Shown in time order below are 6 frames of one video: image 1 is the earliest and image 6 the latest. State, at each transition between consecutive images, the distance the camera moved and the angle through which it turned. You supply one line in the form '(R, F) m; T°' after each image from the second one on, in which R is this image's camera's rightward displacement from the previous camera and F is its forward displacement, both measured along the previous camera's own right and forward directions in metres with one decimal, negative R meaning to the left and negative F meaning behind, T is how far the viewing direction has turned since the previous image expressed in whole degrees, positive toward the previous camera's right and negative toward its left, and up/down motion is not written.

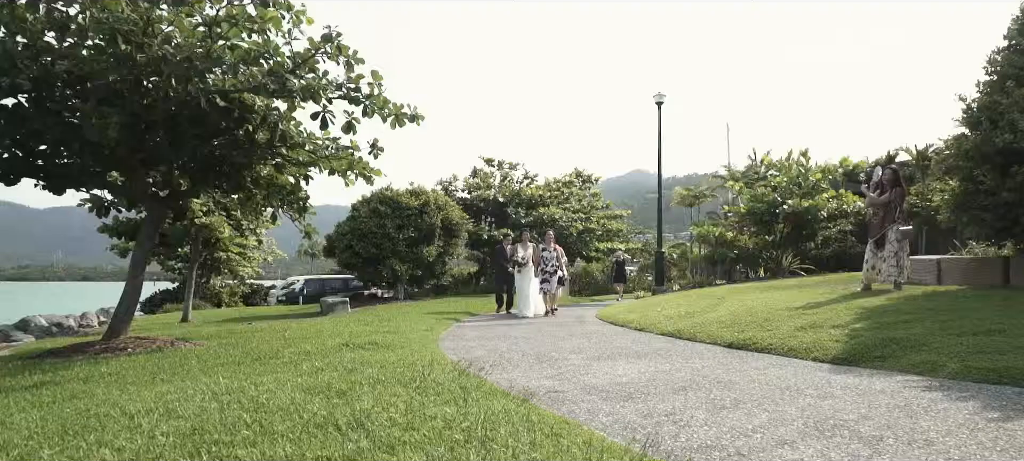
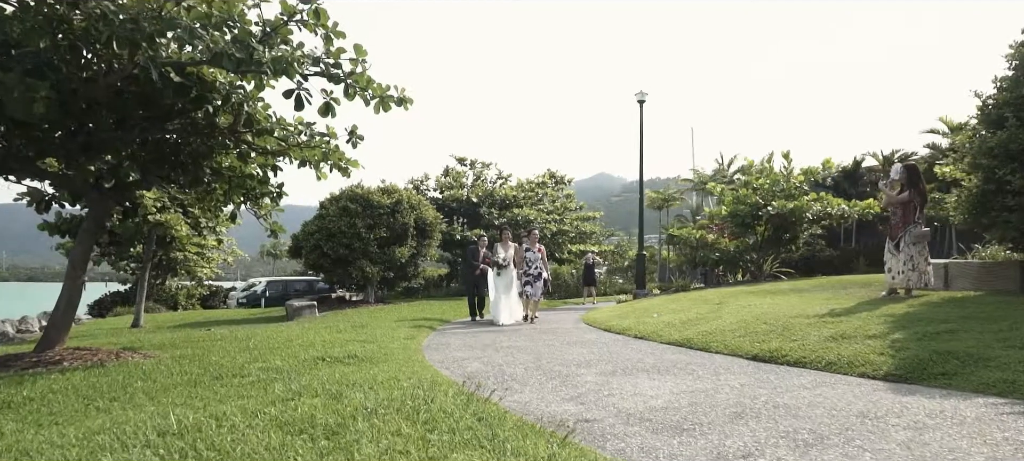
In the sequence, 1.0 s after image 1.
(-0.4, +1.0) m; +3°
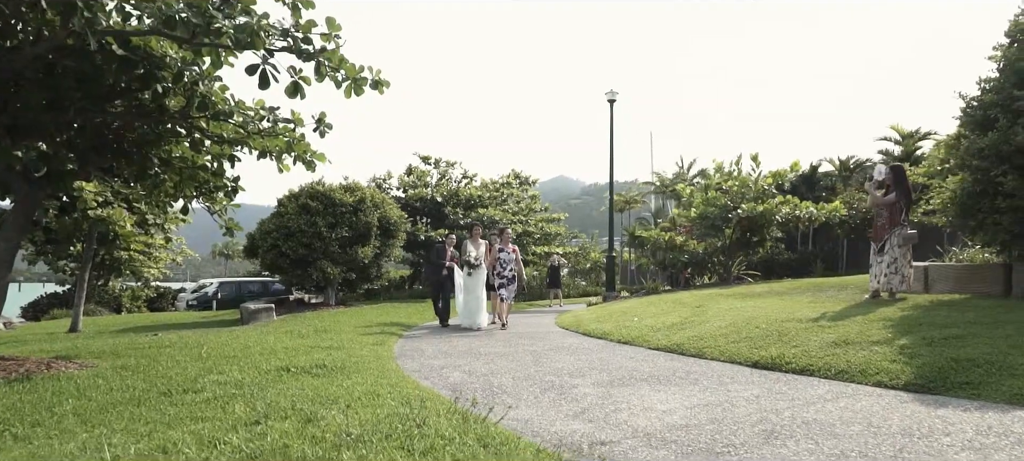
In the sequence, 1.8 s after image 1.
(-0.3, +0.6) m; +4°
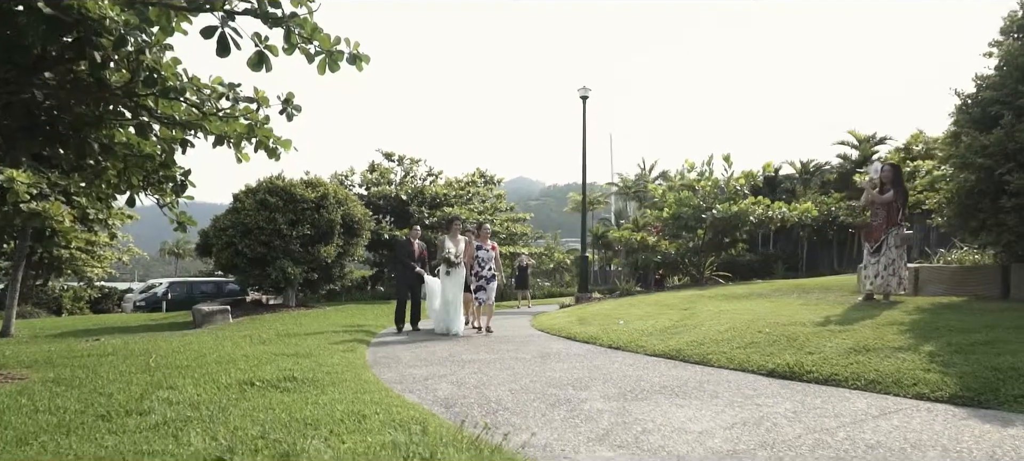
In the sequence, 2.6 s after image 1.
(-0.3, +0.7) m; +3°
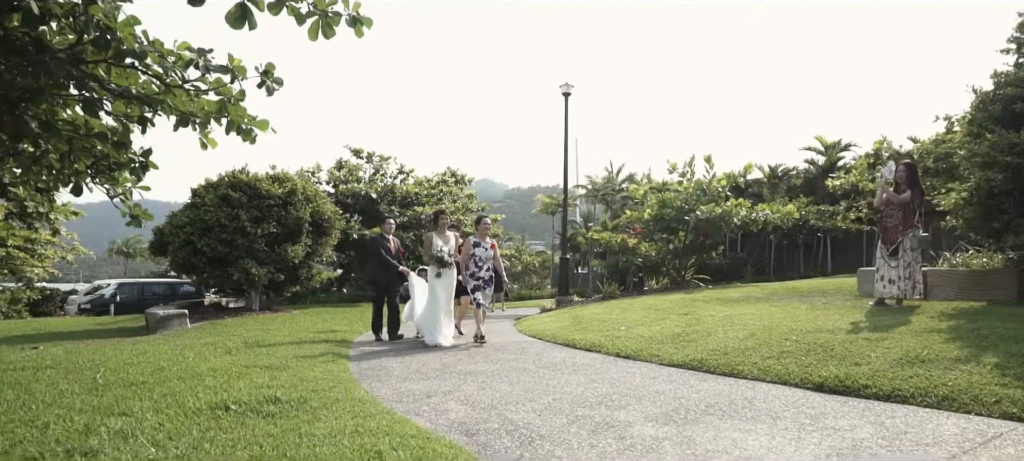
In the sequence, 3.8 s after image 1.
(-0.5, +0.9) m; +3°
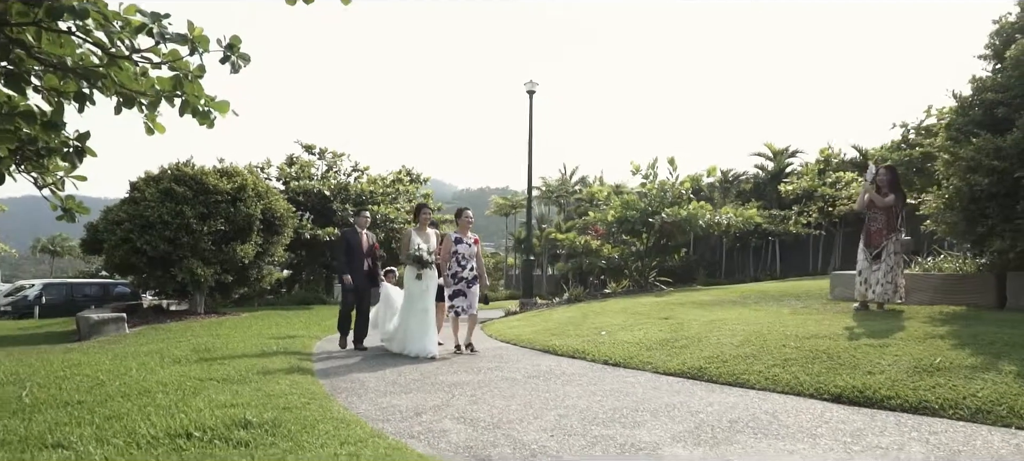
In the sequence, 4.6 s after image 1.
(-0.4, +0.6) m; +4°
